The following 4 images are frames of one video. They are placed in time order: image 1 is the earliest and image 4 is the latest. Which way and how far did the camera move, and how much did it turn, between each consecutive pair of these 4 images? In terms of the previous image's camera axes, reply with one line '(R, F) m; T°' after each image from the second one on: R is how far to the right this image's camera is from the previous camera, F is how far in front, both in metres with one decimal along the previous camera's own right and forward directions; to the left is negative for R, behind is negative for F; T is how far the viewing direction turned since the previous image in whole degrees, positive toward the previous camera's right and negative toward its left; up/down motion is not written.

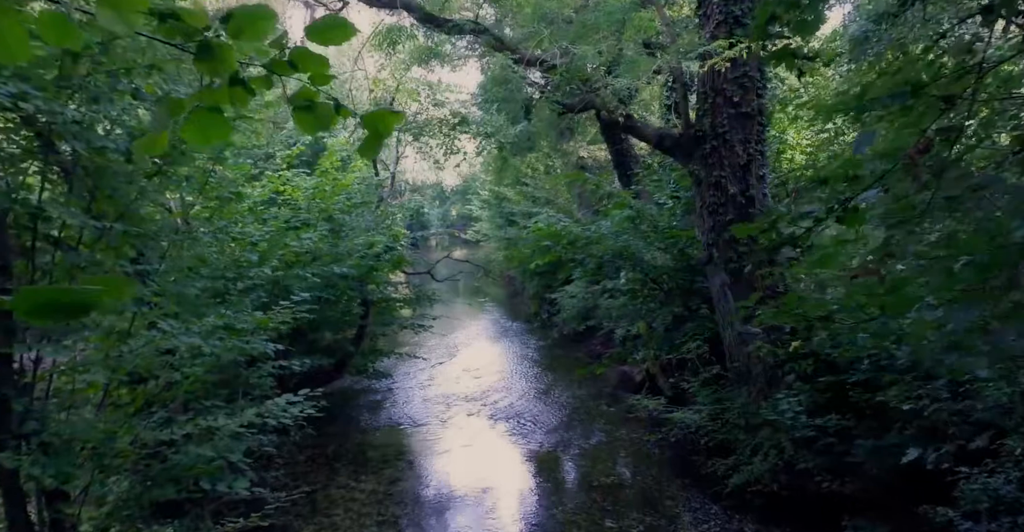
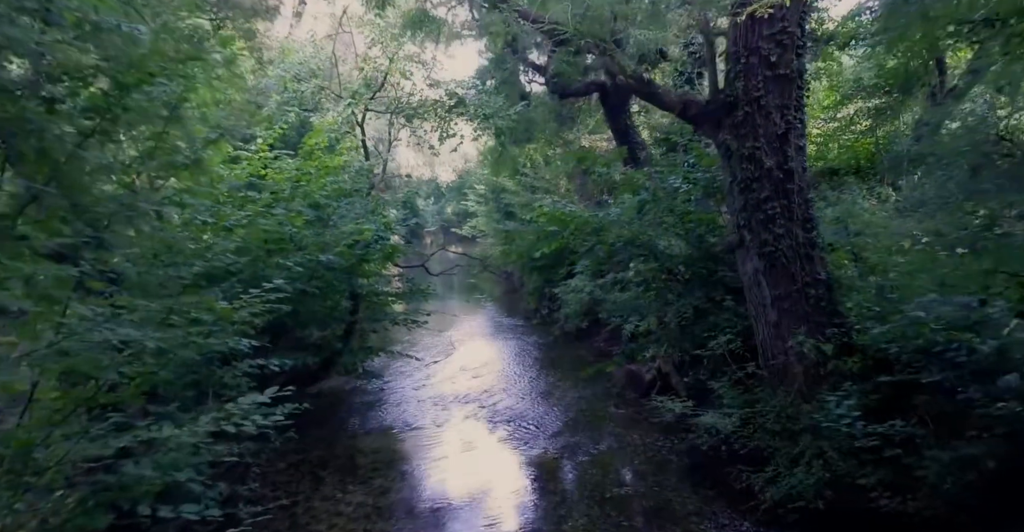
(-0.1, +0.8) m; 0°
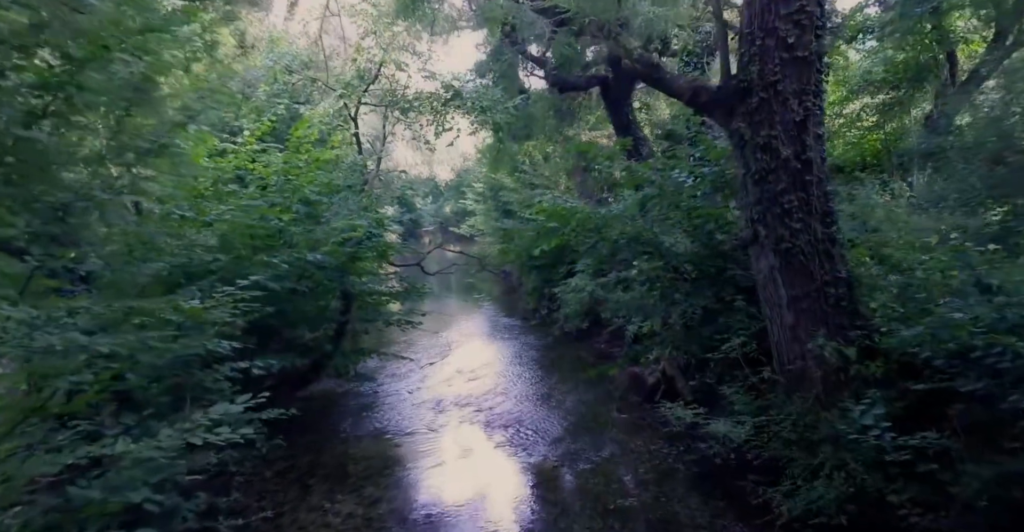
(0.0, +0.4) m; 0°
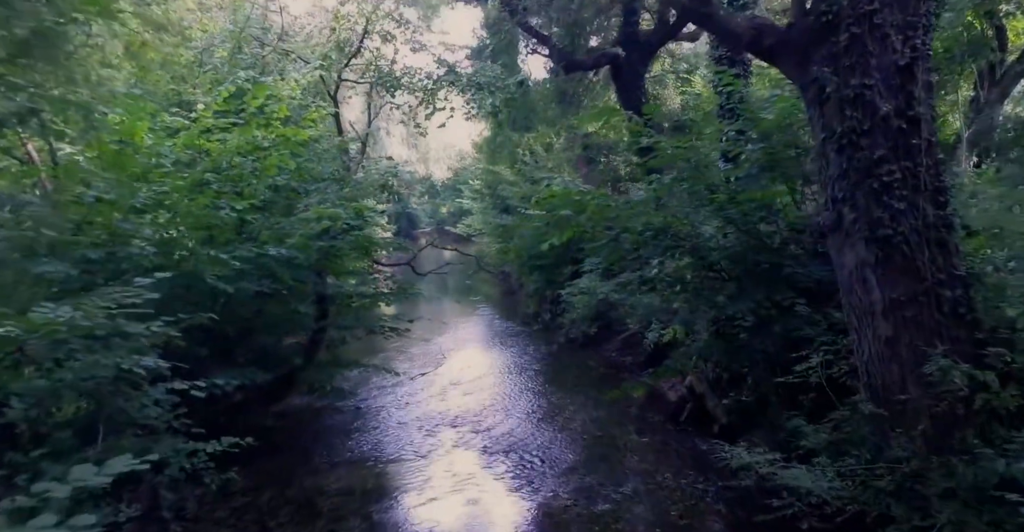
(0.0, +1.4) m; 0°
